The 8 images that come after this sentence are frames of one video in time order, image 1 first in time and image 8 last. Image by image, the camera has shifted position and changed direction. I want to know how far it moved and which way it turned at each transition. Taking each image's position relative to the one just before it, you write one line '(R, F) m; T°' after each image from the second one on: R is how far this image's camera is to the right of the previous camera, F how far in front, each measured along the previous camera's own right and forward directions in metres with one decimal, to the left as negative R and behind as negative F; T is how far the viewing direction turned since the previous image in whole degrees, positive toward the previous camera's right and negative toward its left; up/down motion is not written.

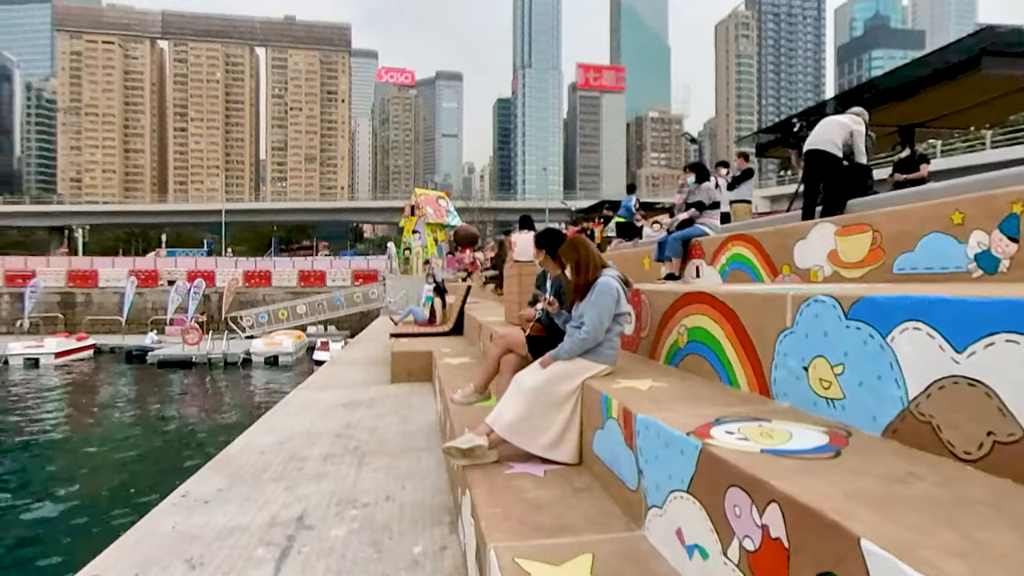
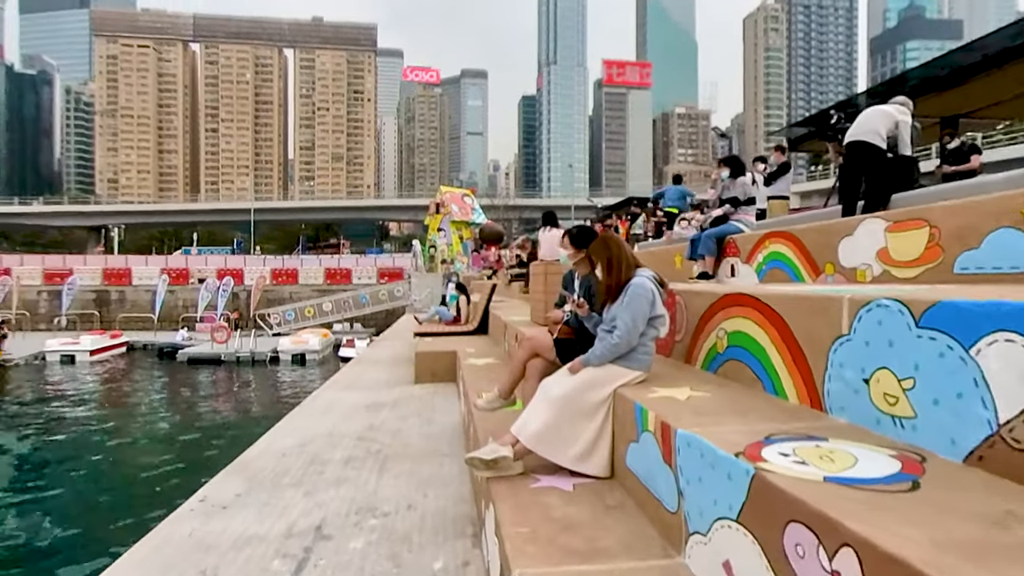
(0.0, +0.2) m; -2°
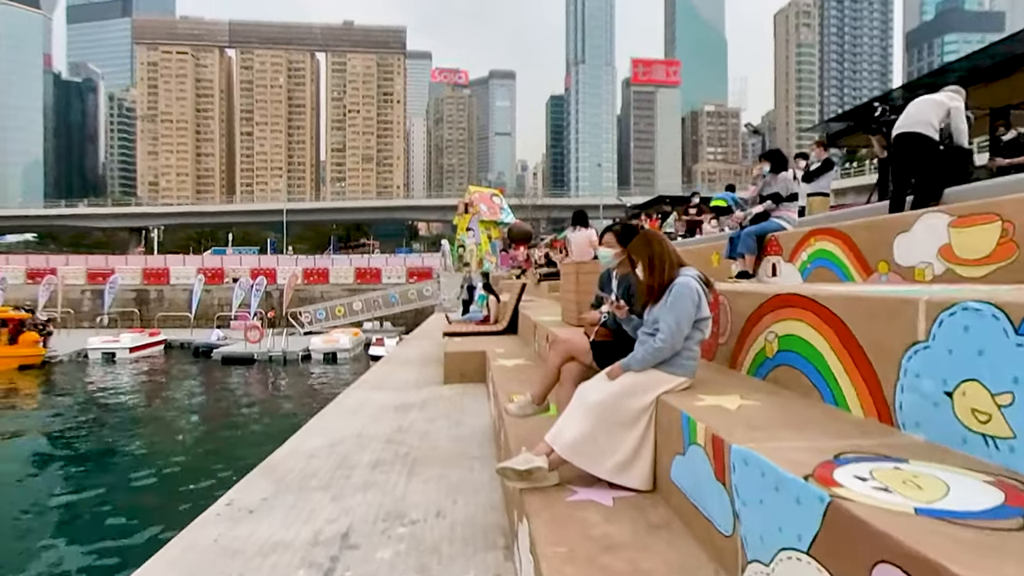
(0.0, +0.2) m; -3°
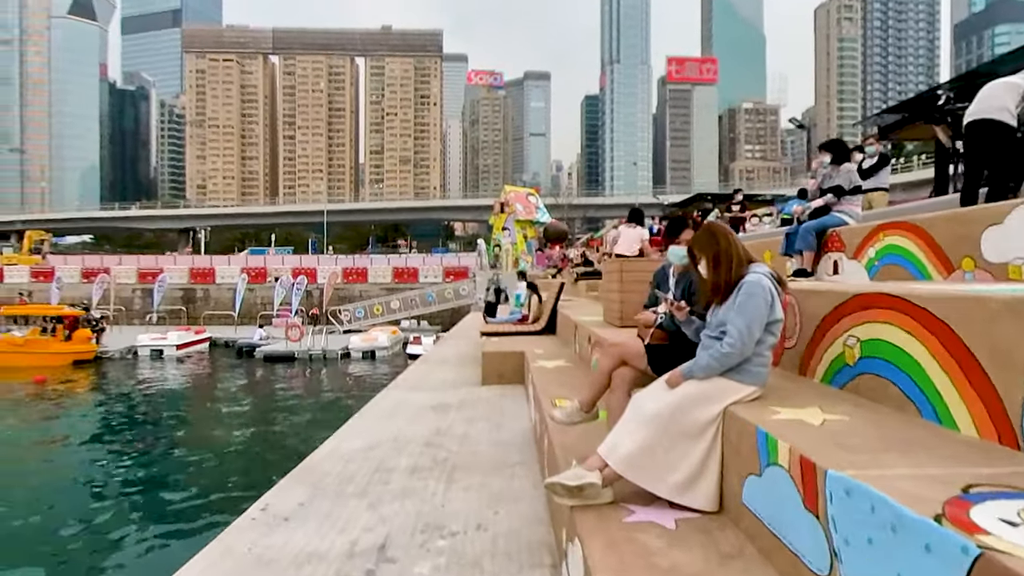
(-0.1, +0.2) m; -3°
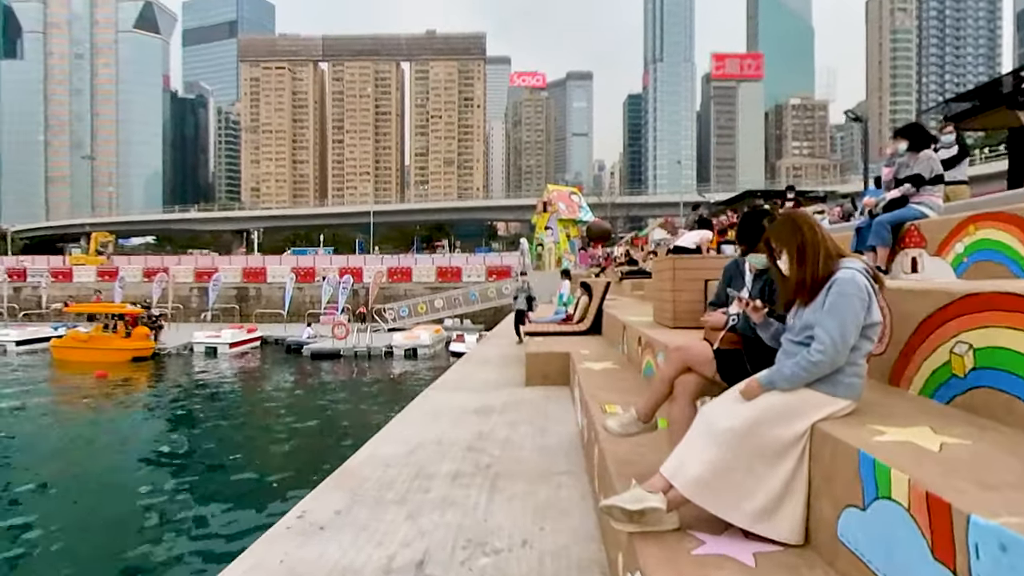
(0.0, +0.3) m; -4°
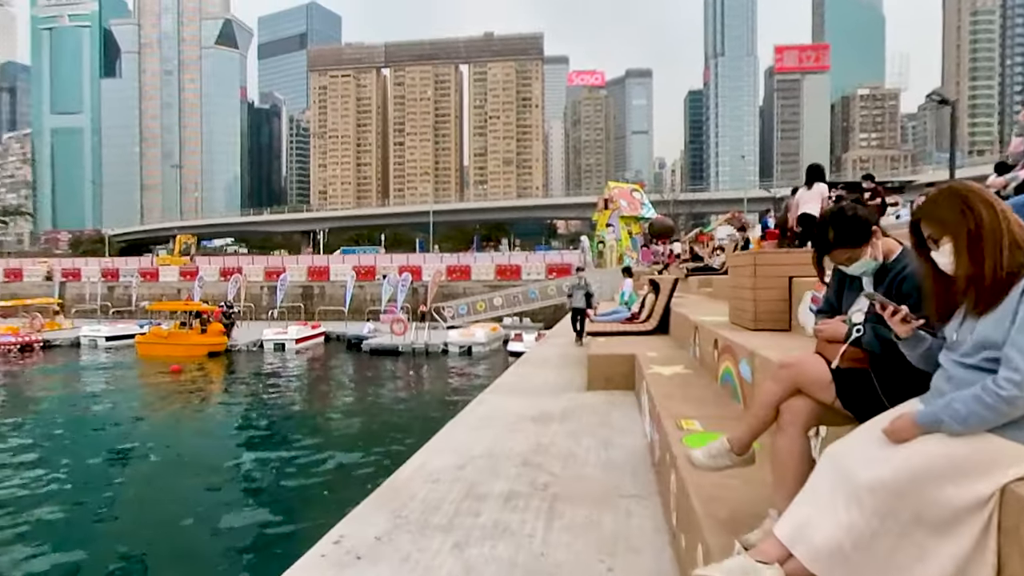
(0.0, +0.5) m; -5°
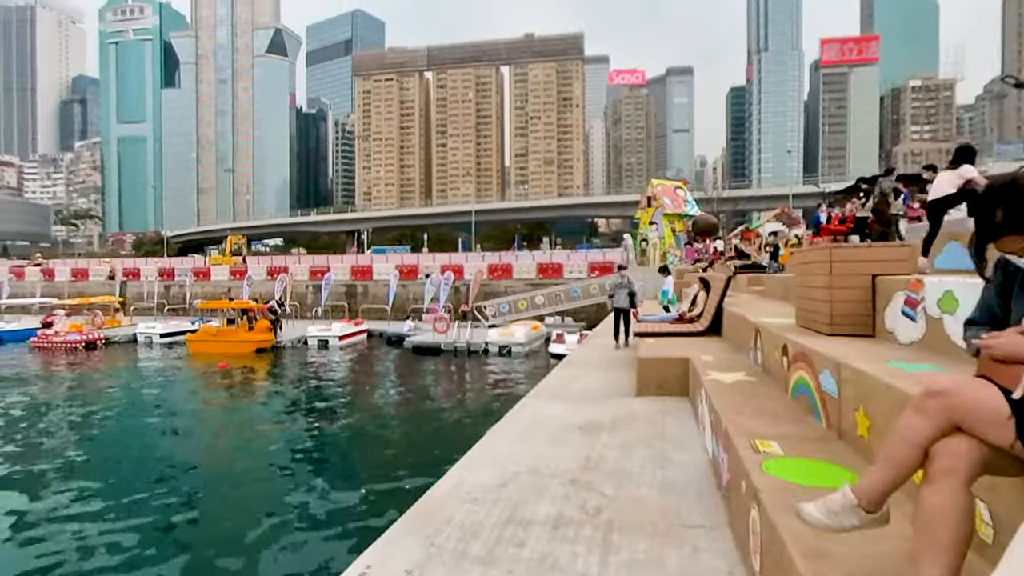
(0.0, +0.4) m; -4°
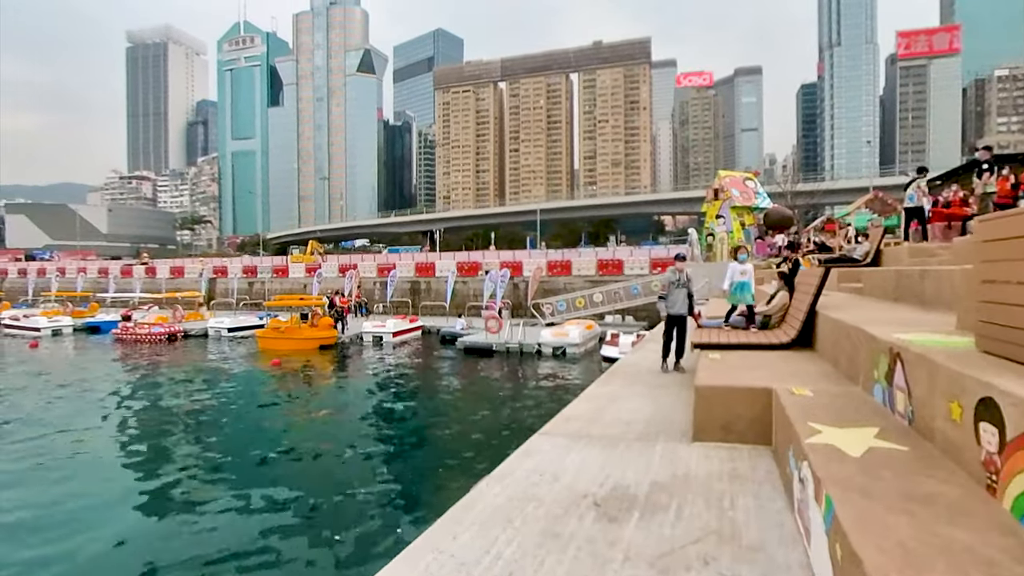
(+0.5, +2.2) m; -6°
